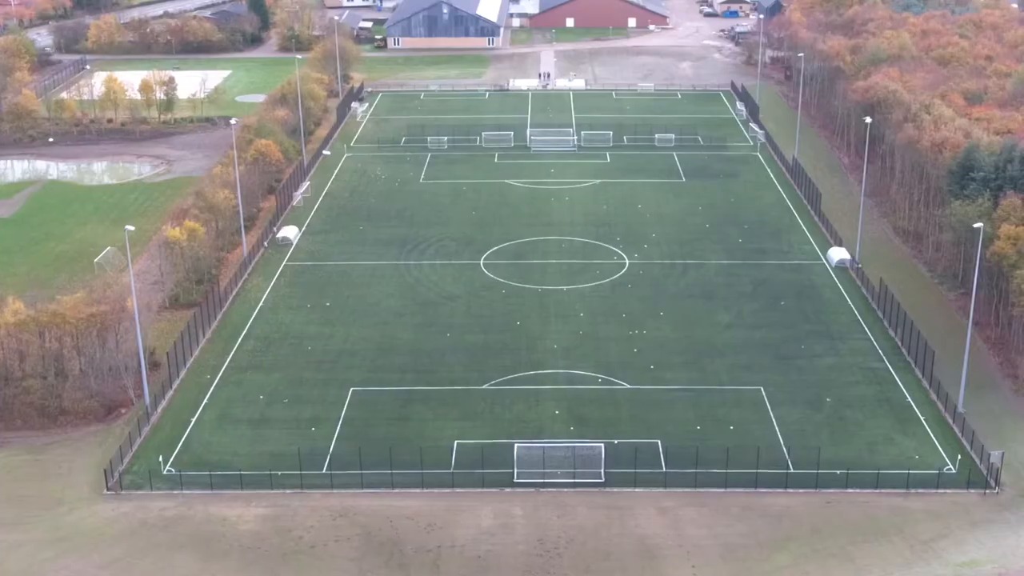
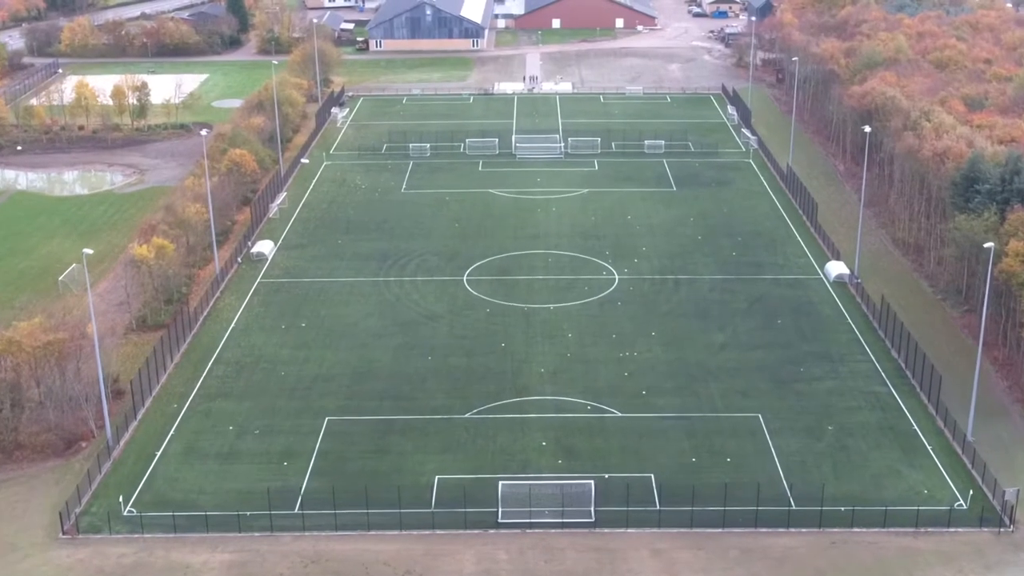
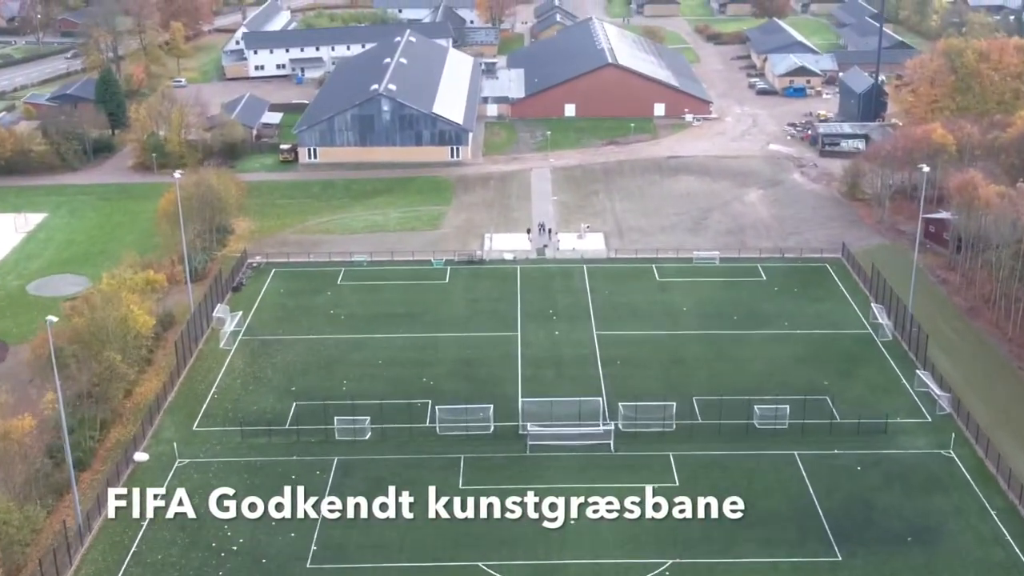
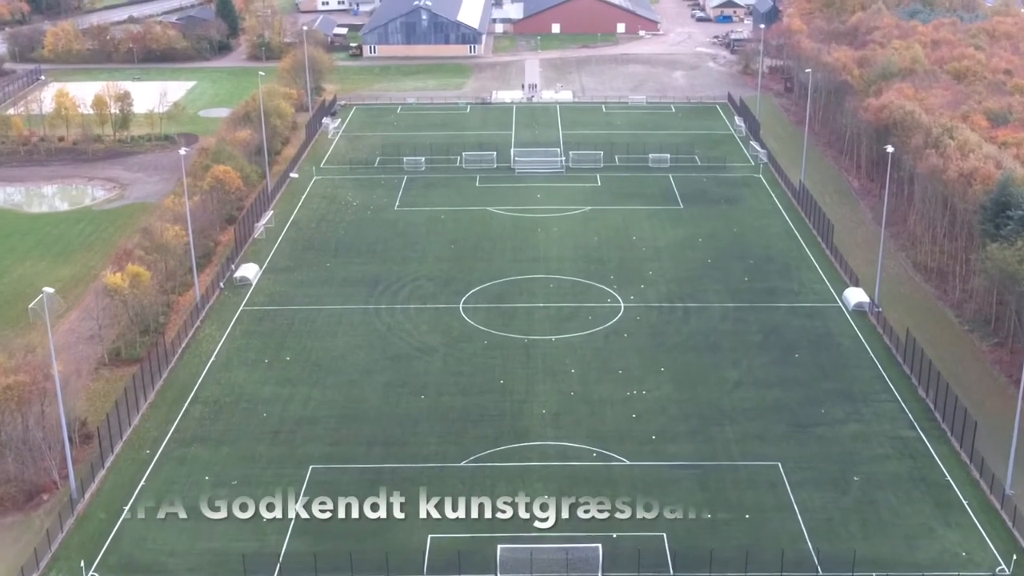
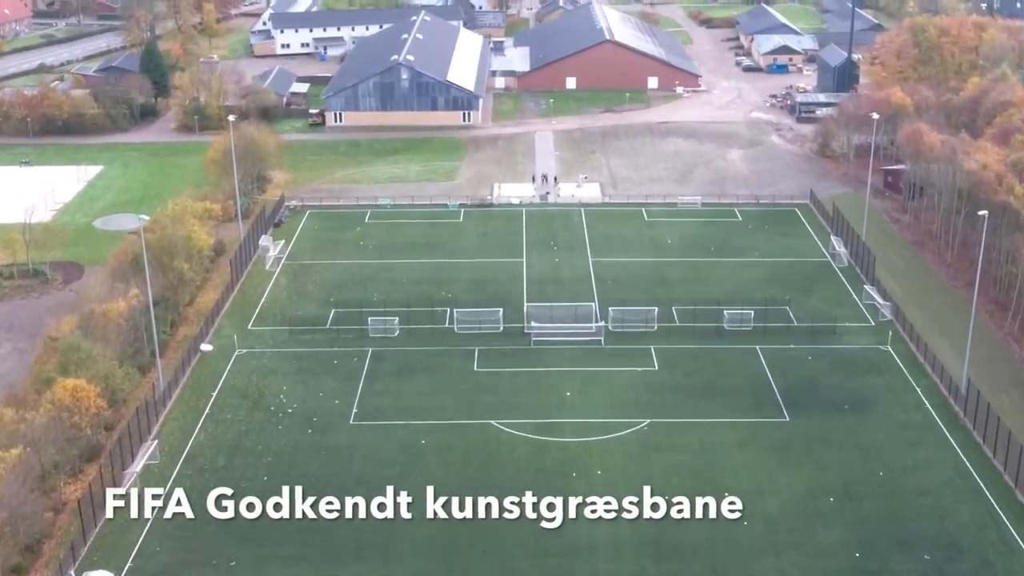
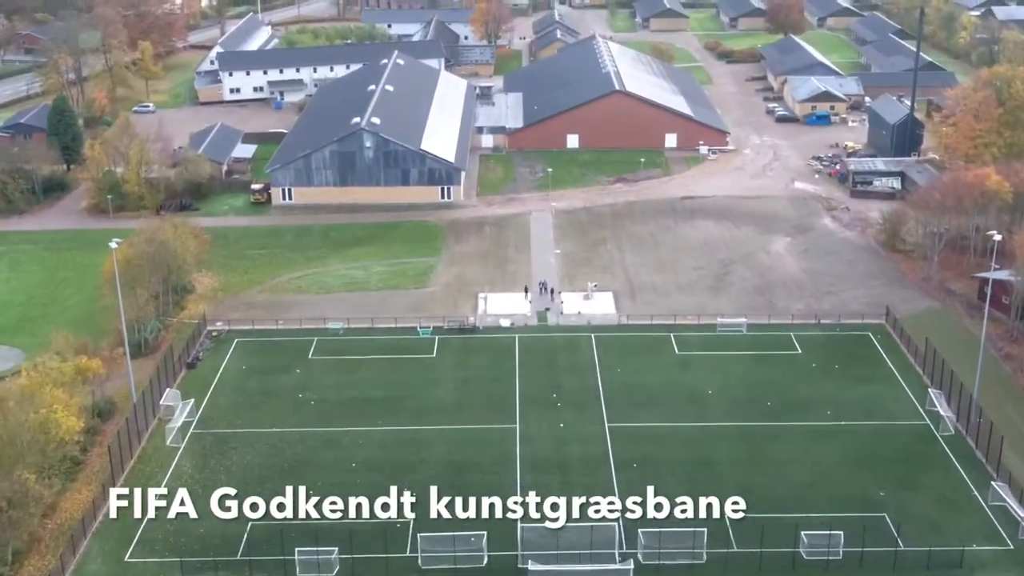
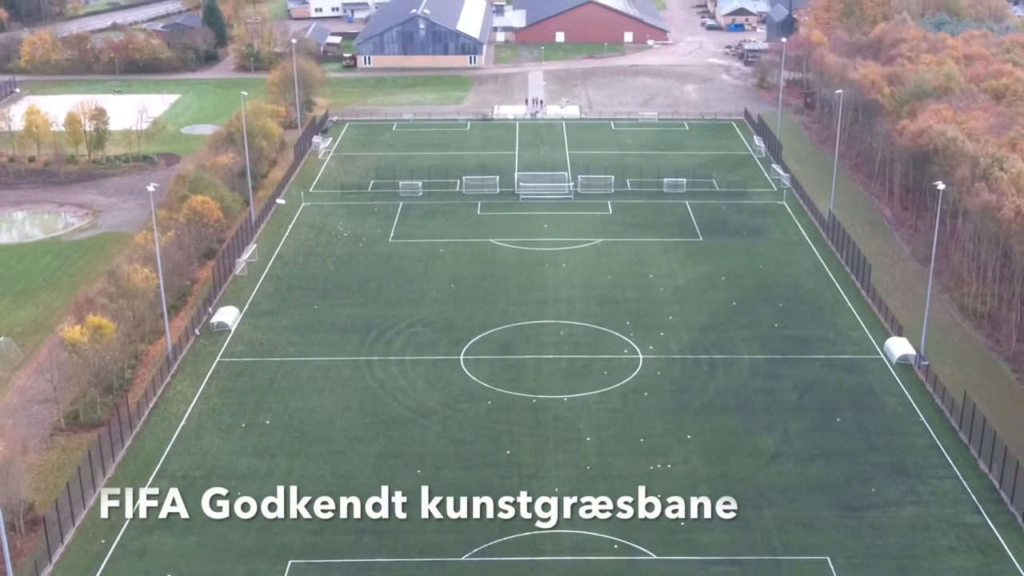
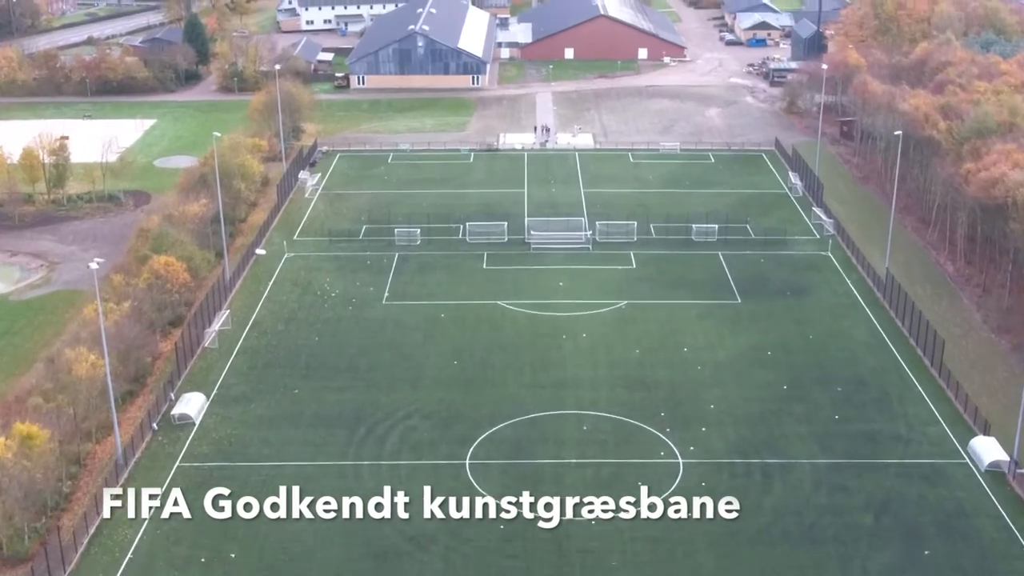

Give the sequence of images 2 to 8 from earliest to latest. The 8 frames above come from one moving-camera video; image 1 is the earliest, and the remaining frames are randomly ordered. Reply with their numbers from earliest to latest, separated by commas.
2, 4, 7, 8, 5, 3, 6
